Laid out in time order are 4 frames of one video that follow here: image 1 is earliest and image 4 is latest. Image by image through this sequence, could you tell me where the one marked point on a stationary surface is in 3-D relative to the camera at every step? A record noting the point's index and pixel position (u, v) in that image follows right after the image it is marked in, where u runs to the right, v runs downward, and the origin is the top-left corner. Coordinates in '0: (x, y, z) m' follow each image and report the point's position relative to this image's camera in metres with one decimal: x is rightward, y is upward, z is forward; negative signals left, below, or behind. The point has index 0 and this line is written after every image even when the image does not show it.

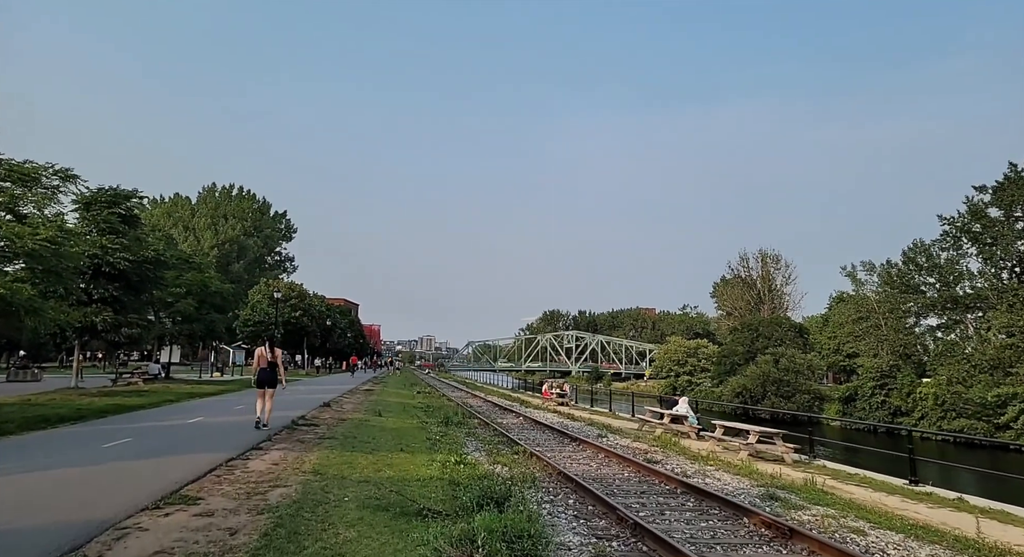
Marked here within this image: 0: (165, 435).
0: (-7.2, -3.2, +14.2) m
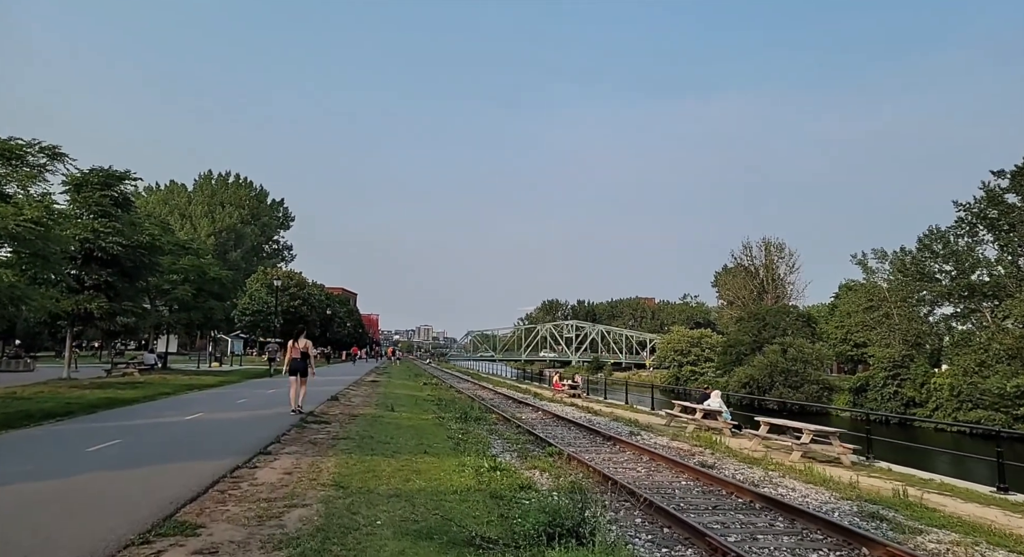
0: (-6.6, -2.9, +12.8) m
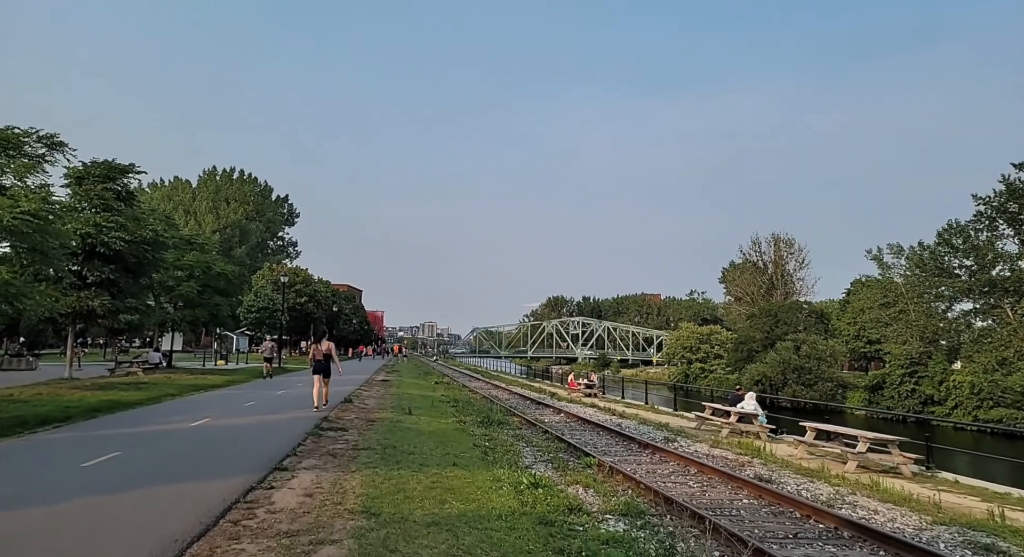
0: (-6.0, -2.8, +11.8) m
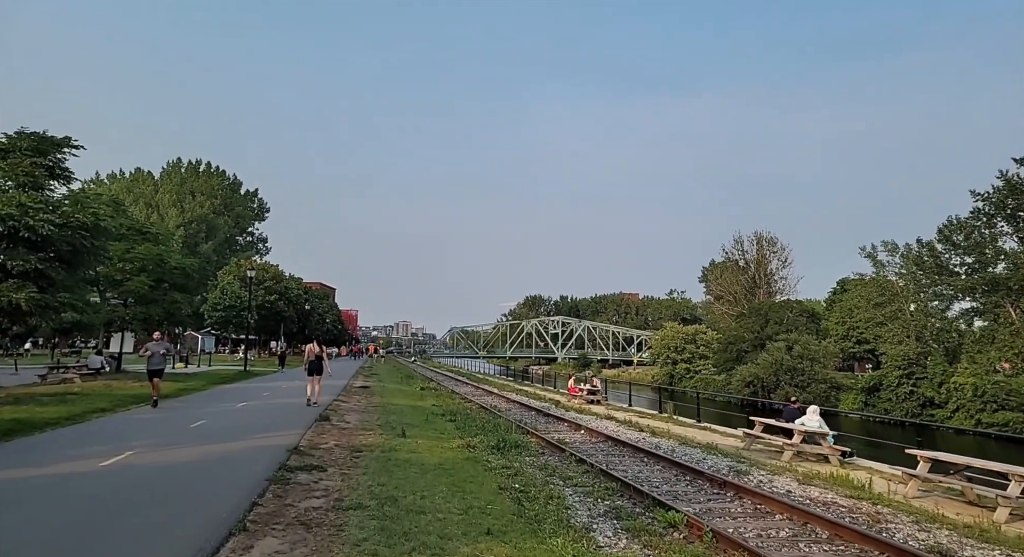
0: (-5.4, -2.6, +8.1) m
